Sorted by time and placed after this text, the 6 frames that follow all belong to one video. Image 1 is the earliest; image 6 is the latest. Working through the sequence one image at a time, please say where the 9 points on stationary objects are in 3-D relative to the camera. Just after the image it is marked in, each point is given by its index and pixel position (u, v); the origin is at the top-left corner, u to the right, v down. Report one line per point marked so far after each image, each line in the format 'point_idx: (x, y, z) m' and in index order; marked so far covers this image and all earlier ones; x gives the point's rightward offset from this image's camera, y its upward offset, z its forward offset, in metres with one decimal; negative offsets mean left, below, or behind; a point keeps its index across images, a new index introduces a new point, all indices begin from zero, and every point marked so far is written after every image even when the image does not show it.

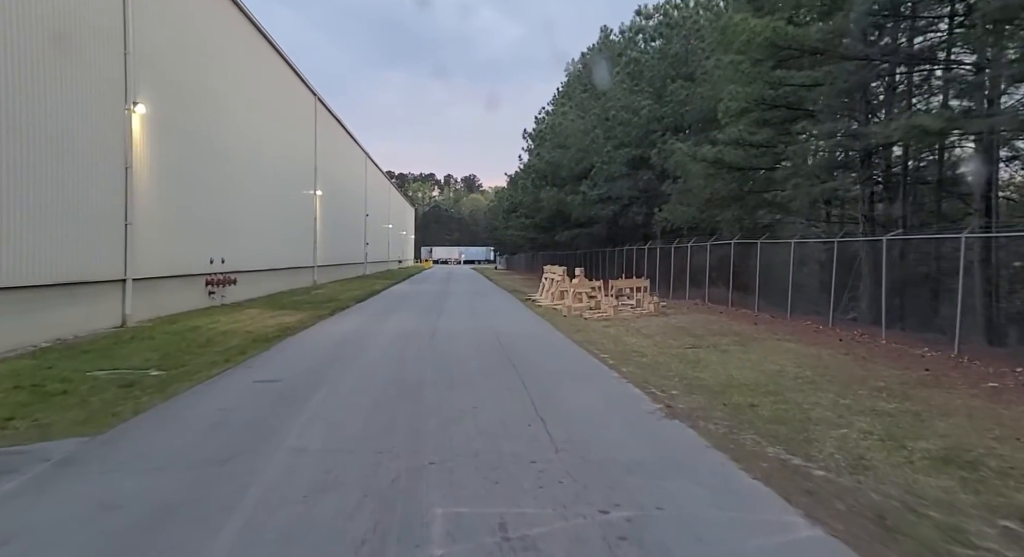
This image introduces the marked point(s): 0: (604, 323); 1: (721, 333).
0: (+2.9, -1.4, +15.6) m
1: (+5.4, -1.4, +12.9) m
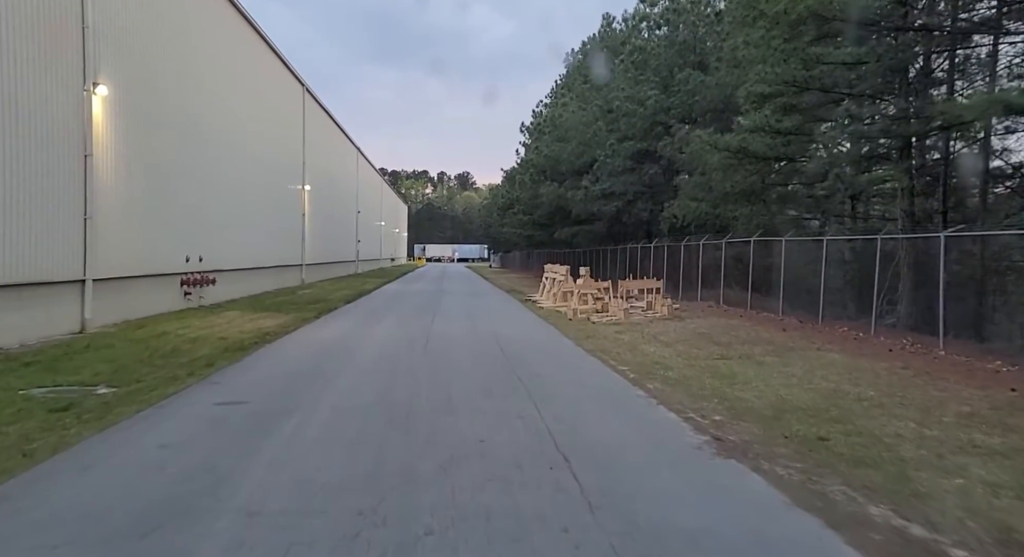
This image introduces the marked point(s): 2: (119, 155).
0: (+2.9, -1.5, +14.3) m
1: (+5.5, -1.5, +11.6) m
2: (-11.7, +3.7, +15.0) m
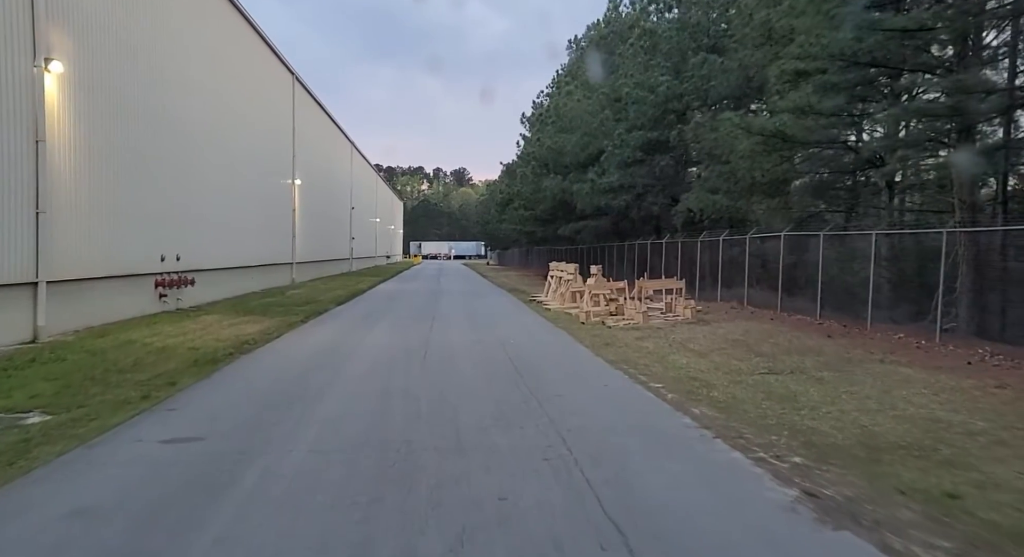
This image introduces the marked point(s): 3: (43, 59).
0: (+3.2, -1.5, +12.8) m
1: (+5.7, -1.5, +10.2) m
2: (-11.5, +3.6, +13.4) m
3: (-11.1, +5.2, +11.9) m
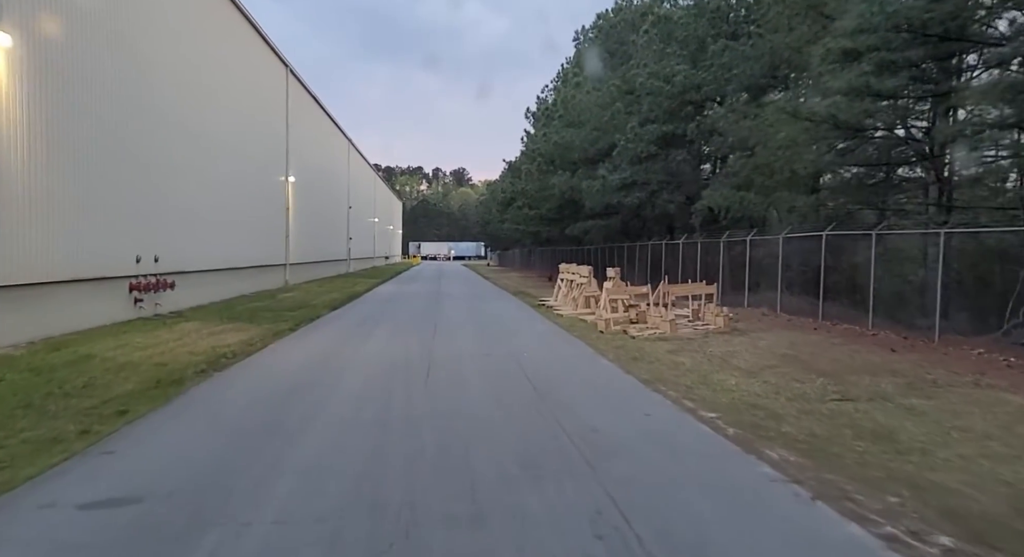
0: (+3.5, -1.6, +11.3) m
1: (+6.0, -1.6, +8.7) m
2: (-11.2, +3.5, +11.9) m
3: (-10.8, +5.1, +10.4) m
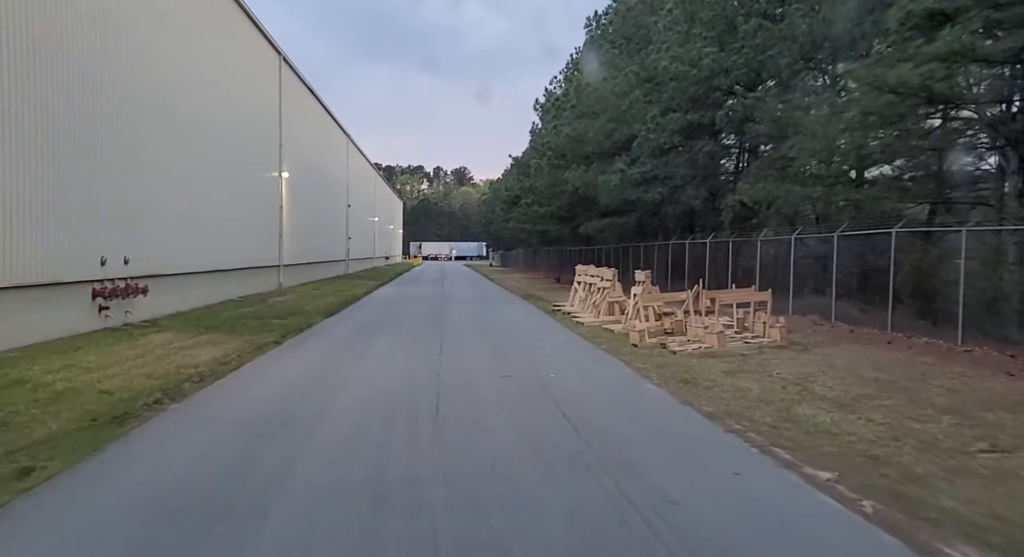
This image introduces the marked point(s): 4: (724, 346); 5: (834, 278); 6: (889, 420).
0: (+3.9, -1.7, +9.5) m
1: (+6.4, -1.7, +6.8) m
2: (-10.8, +3.4, +10.0) m
3: (-10.4, +5.0, +8.6) m
4: (+4.6, -1.4, +10.9) m
5: (+10.0, +0.2, +16.0) m
6: (+4.9, -1.8, +6.6) m
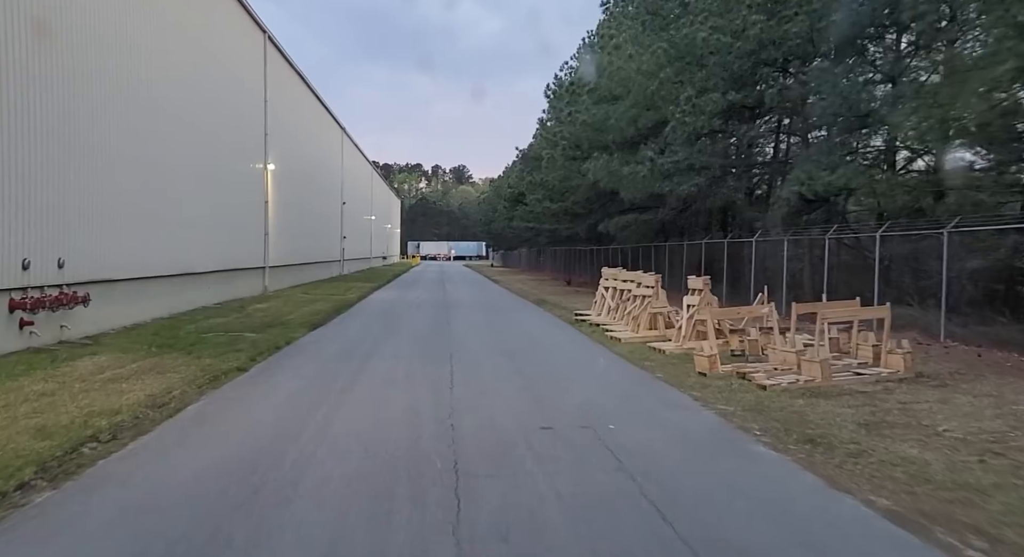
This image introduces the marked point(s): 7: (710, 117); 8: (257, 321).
0: (+4.5, -1.8, +6.8) m
1: (+7.1, -1.9, +4.1) m
2: (-10.2, +3.2, +7.2) m
3: (-9.8, +4.8, +5.8) m
4: (+5.1, -1.6, +8.3) m
5: (+10.6, 0.0, +13.4) m
6: (+5.5, -2.0, +3.9) m
7: (+7.2, +5.9, +18.3) m
8: (-8.3, -1.4, +16.5) m
